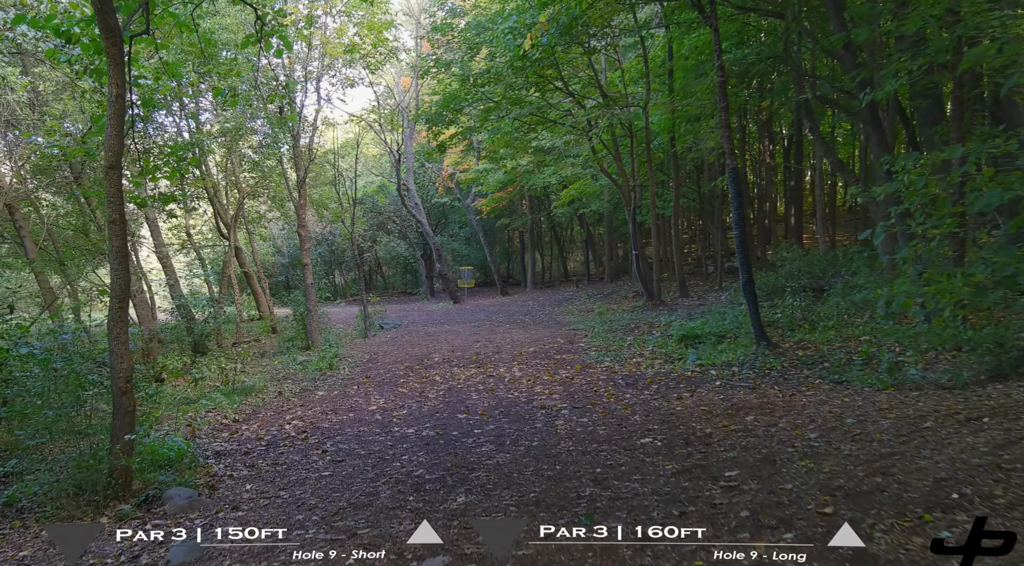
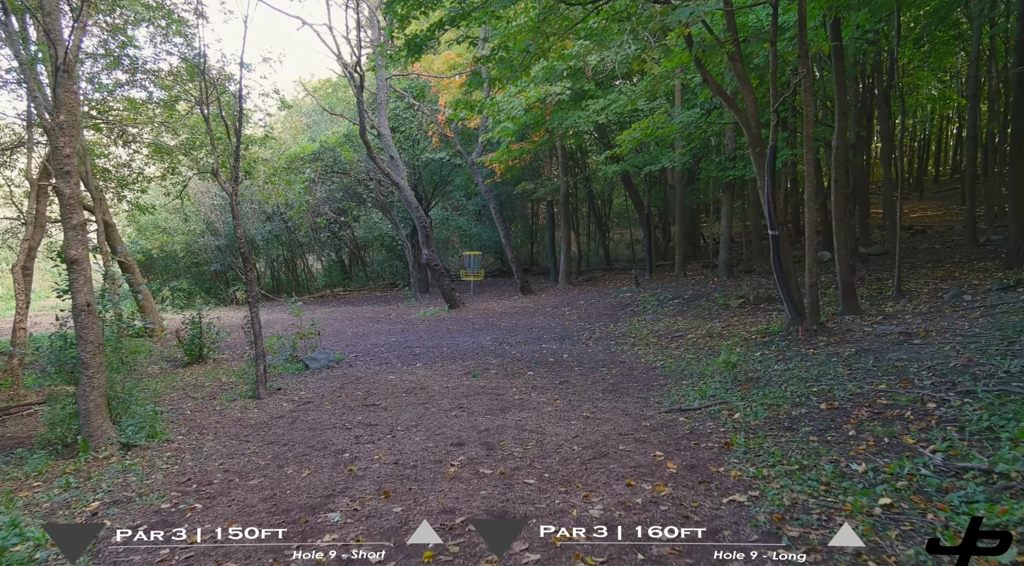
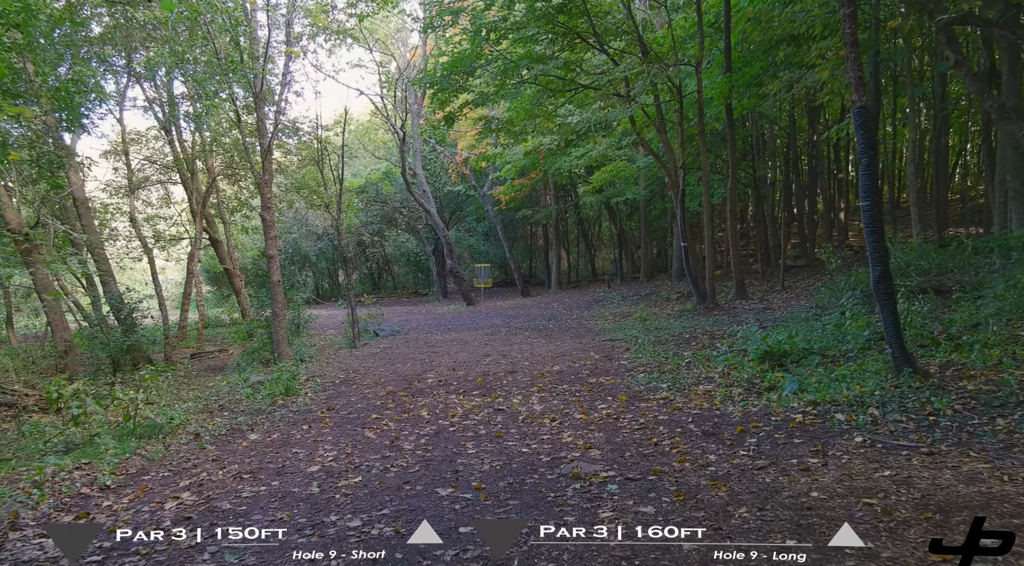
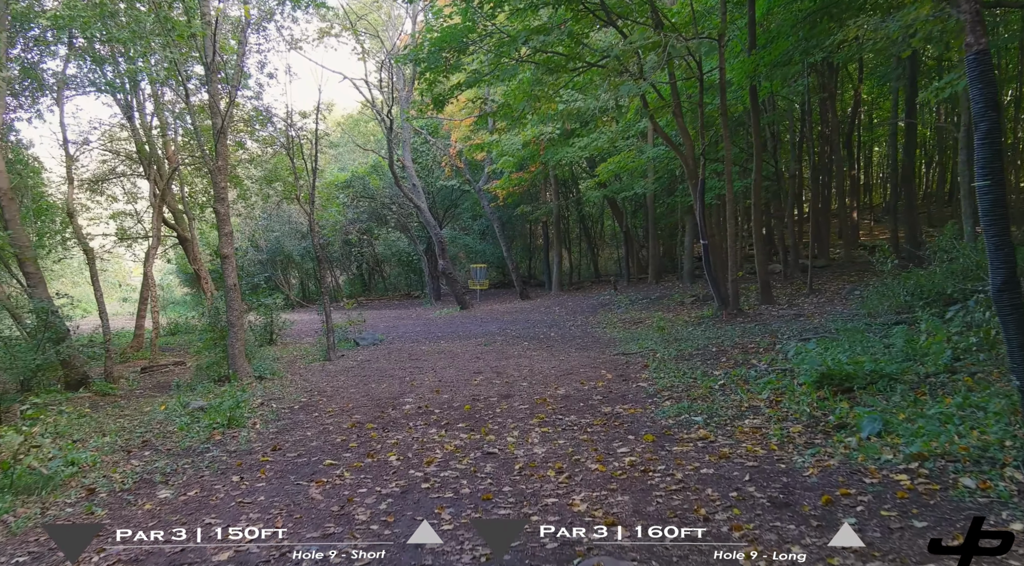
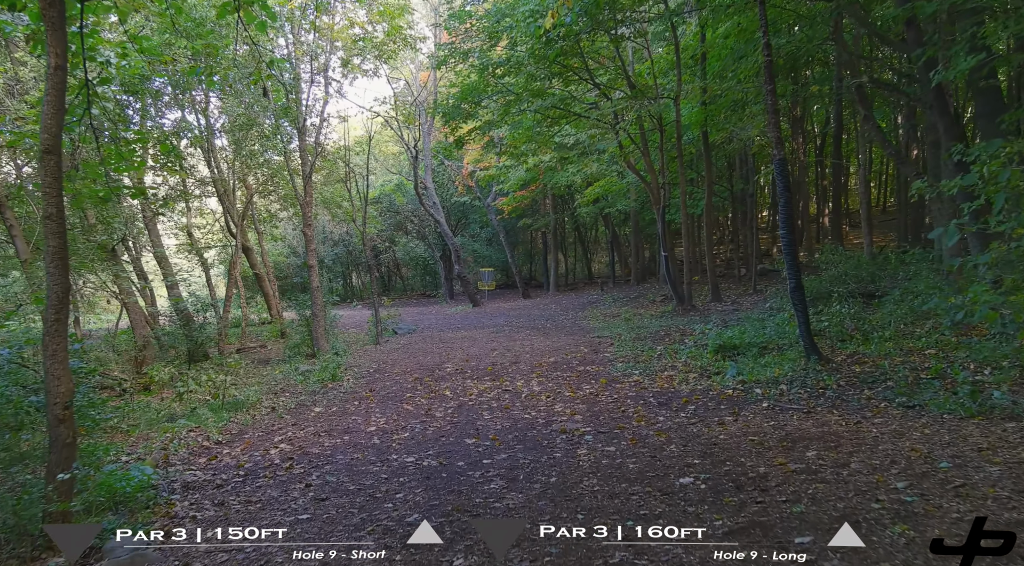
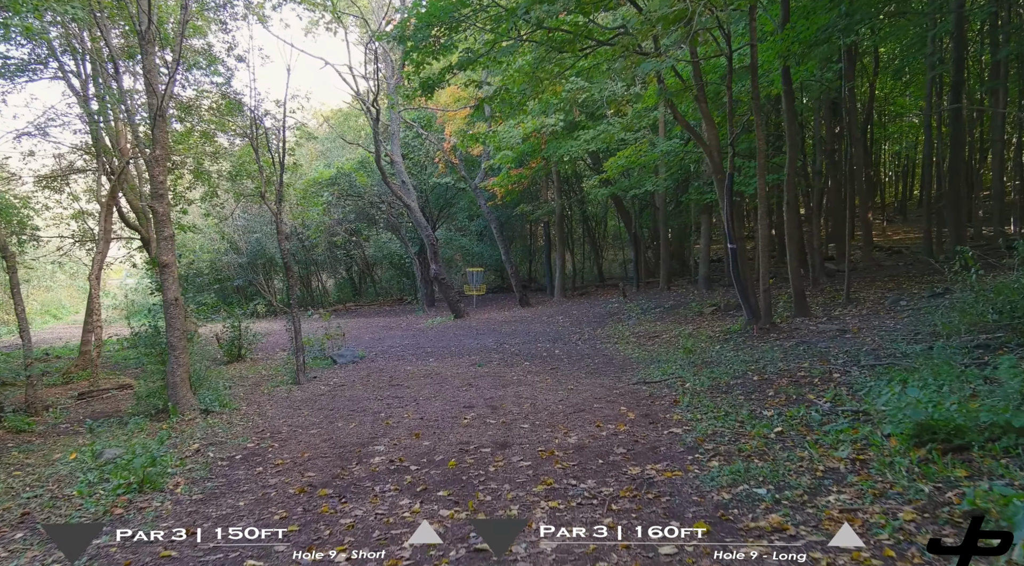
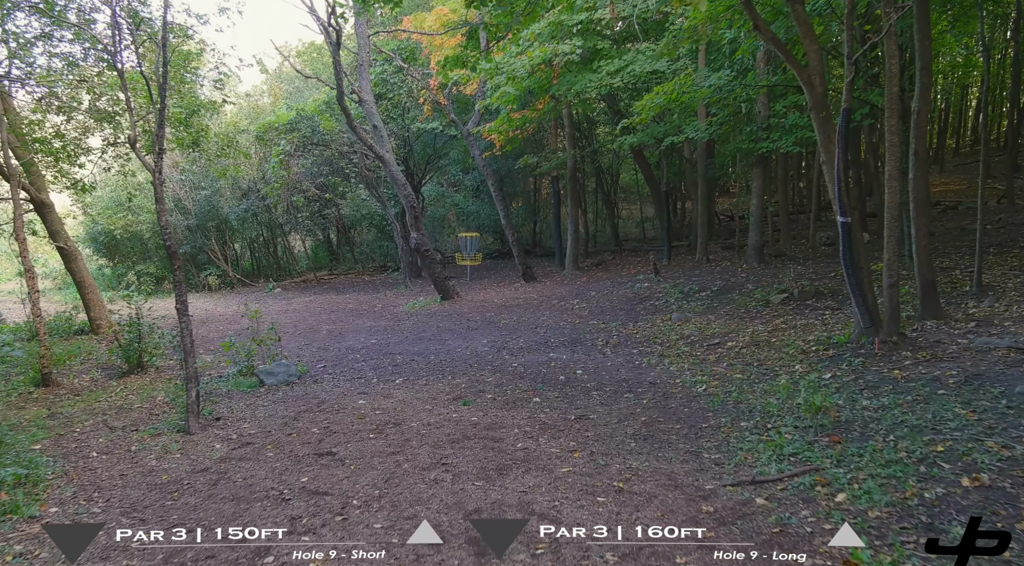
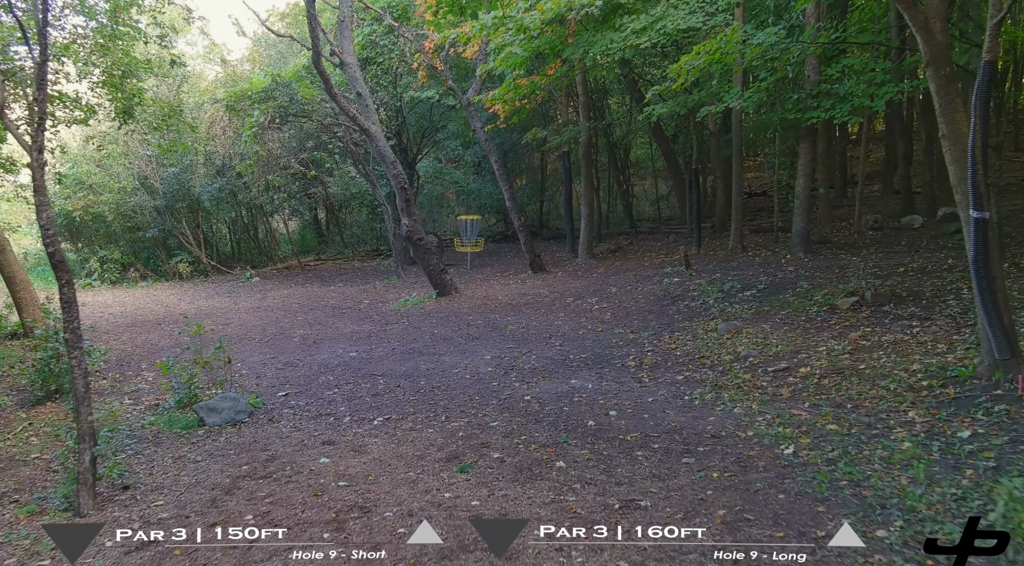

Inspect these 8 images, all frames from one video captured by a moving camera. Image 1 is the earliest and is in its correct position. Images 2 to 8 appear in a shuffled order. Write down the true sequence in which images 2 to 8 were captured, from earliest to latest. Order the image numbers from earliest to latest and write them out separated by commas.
5, 3, 4, 6, 2, 7, 8
